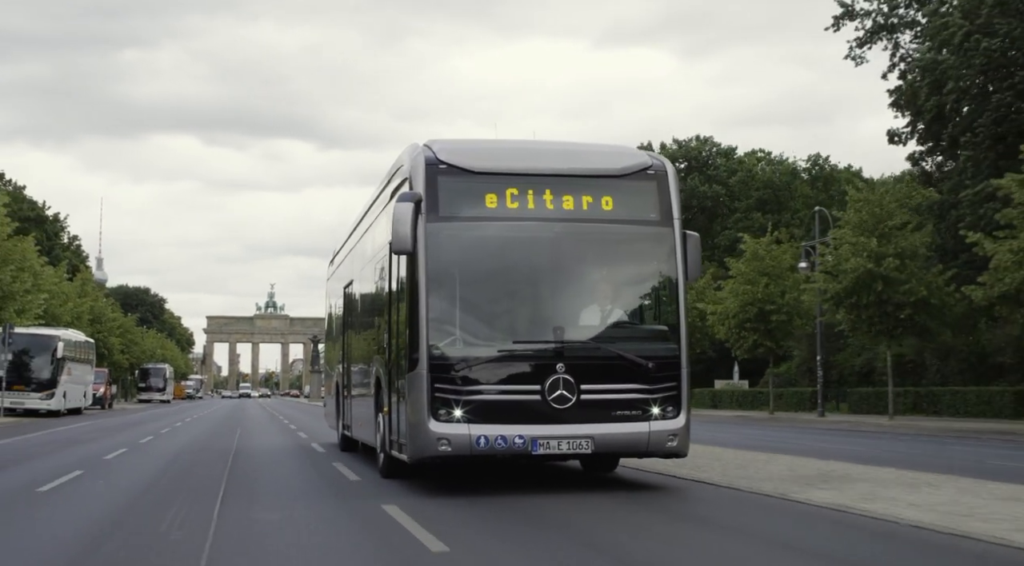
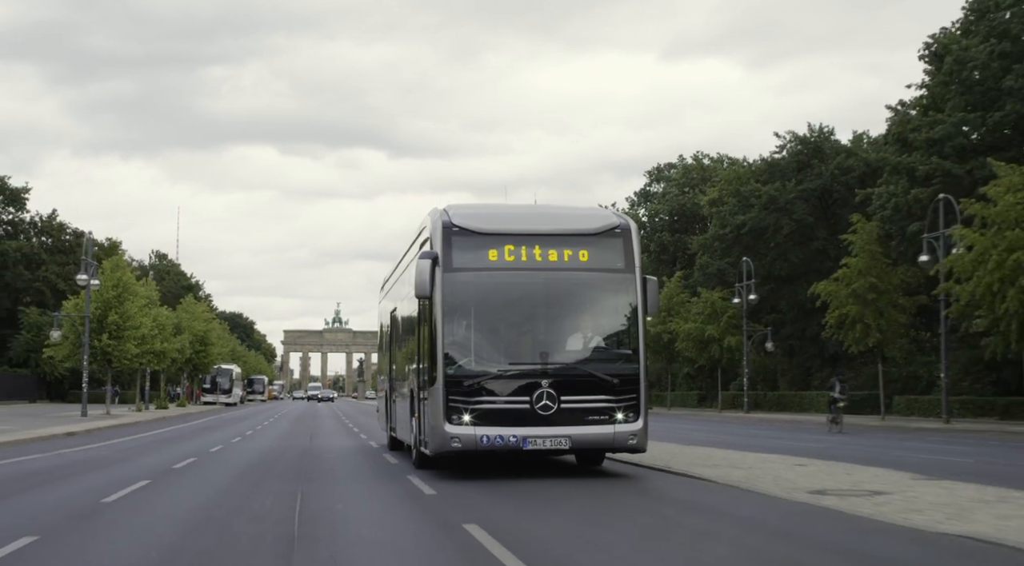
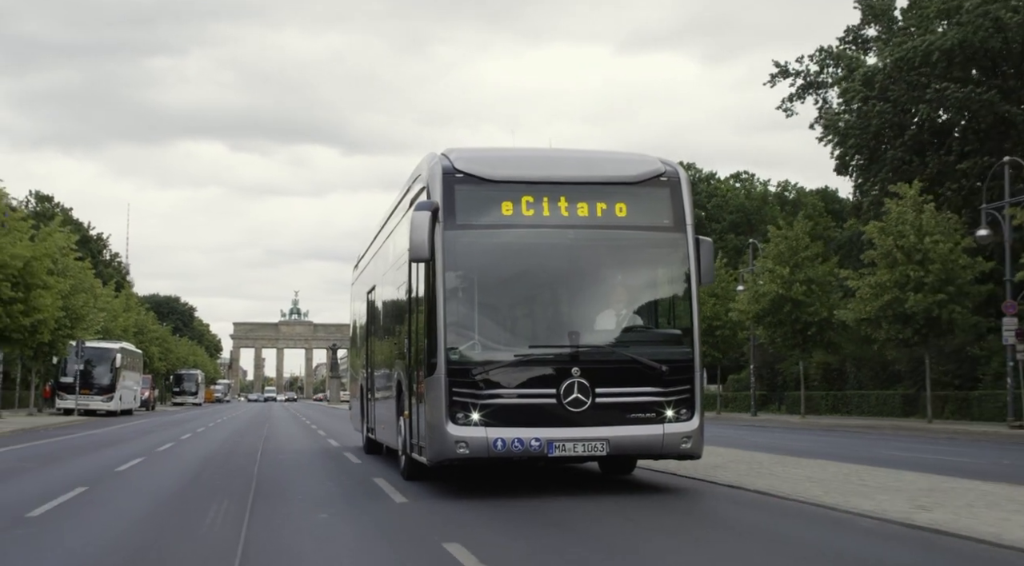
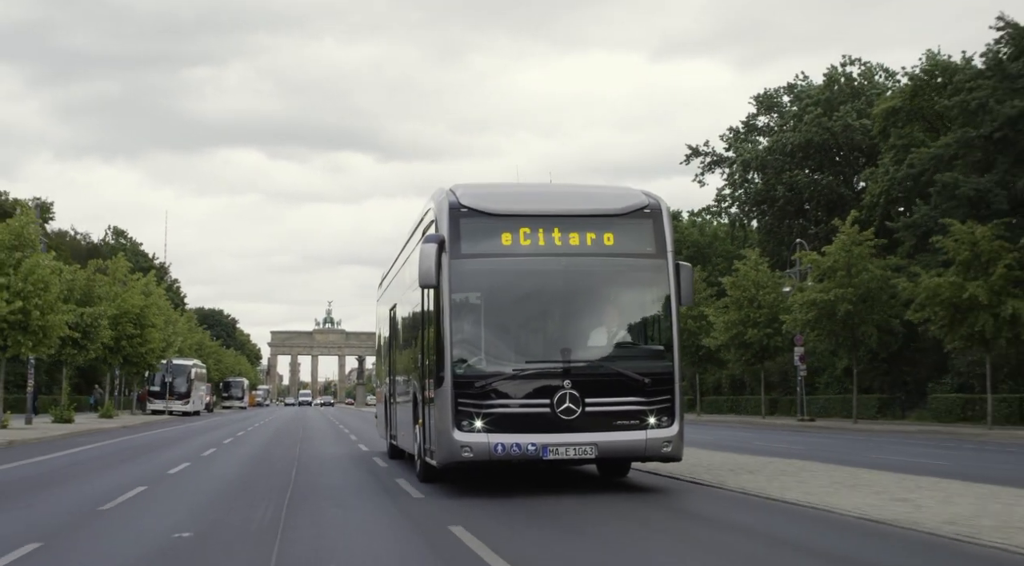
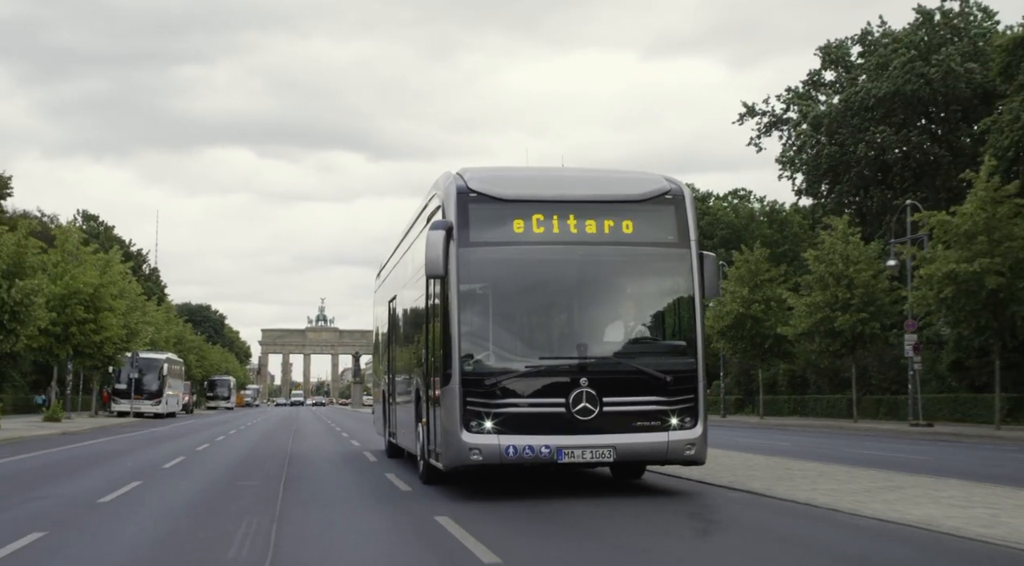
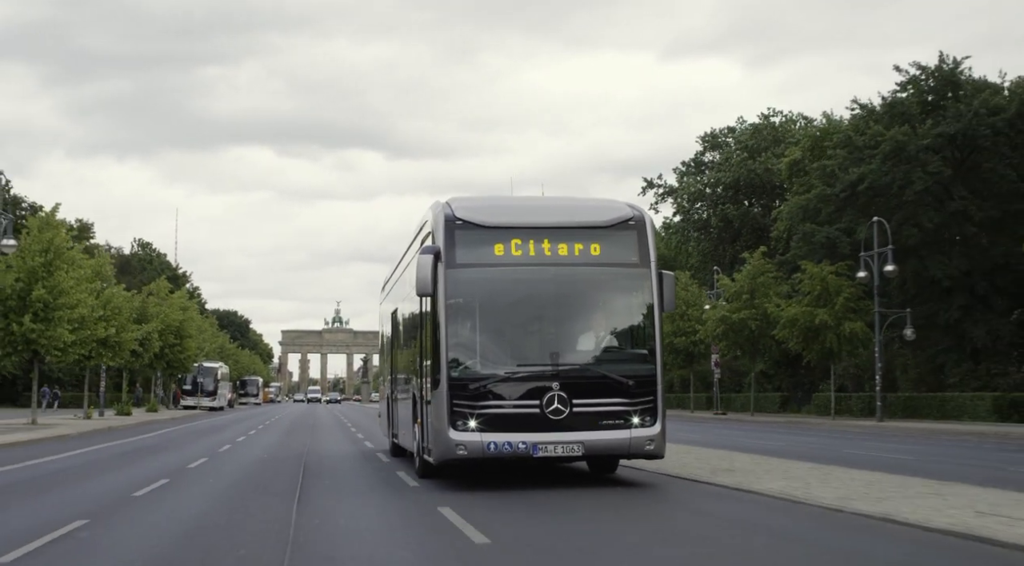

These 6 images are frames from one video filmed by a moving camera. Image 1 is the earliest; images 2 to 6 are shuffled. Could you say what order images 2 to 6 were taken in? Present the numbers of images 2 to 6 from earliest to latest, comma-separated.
3, 5, 4, 6, 2
